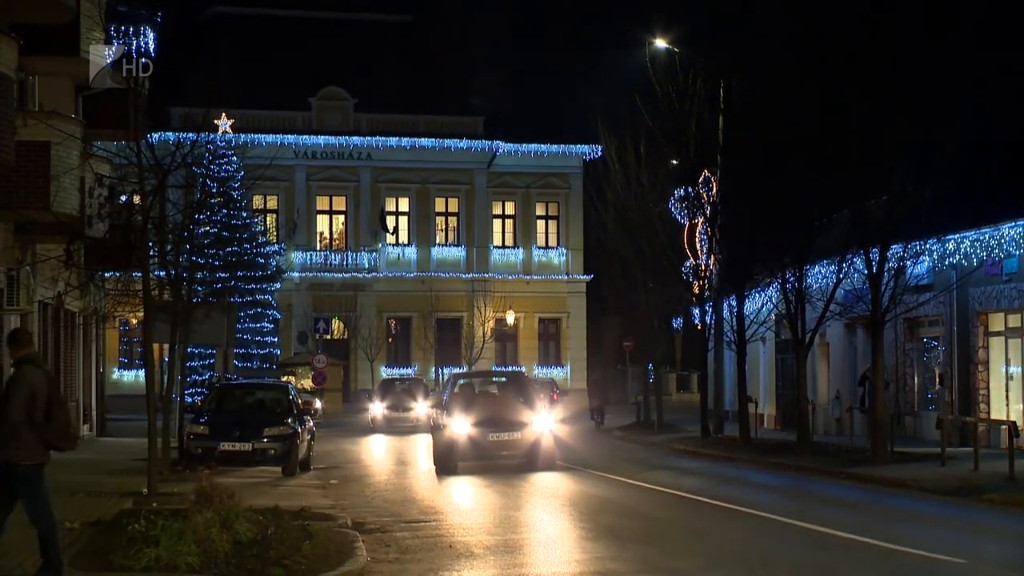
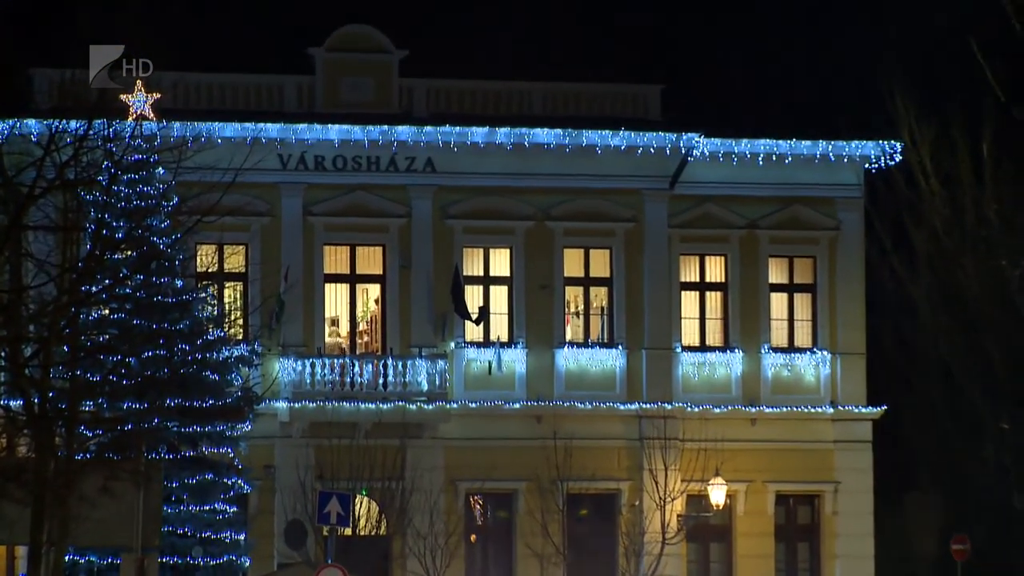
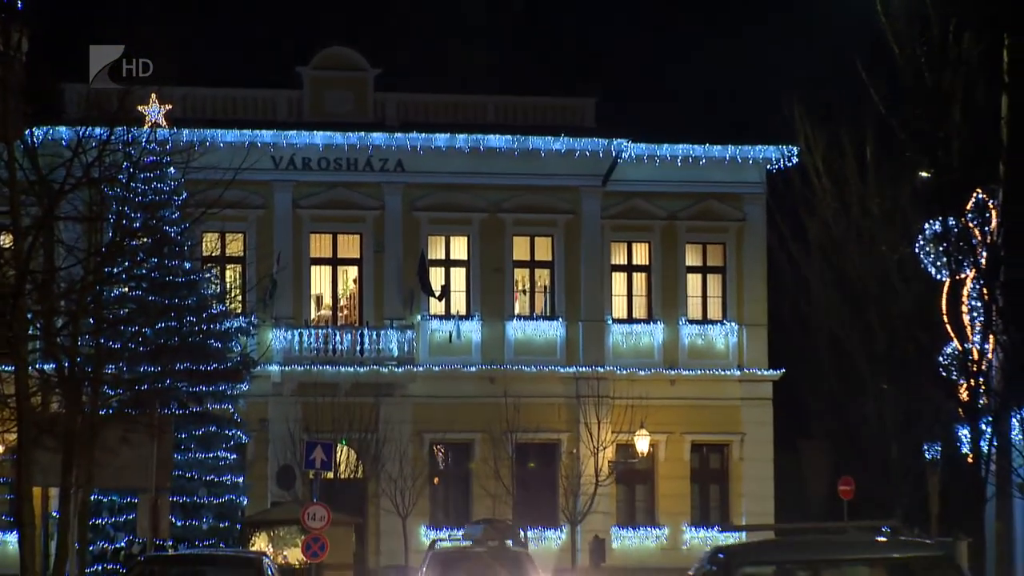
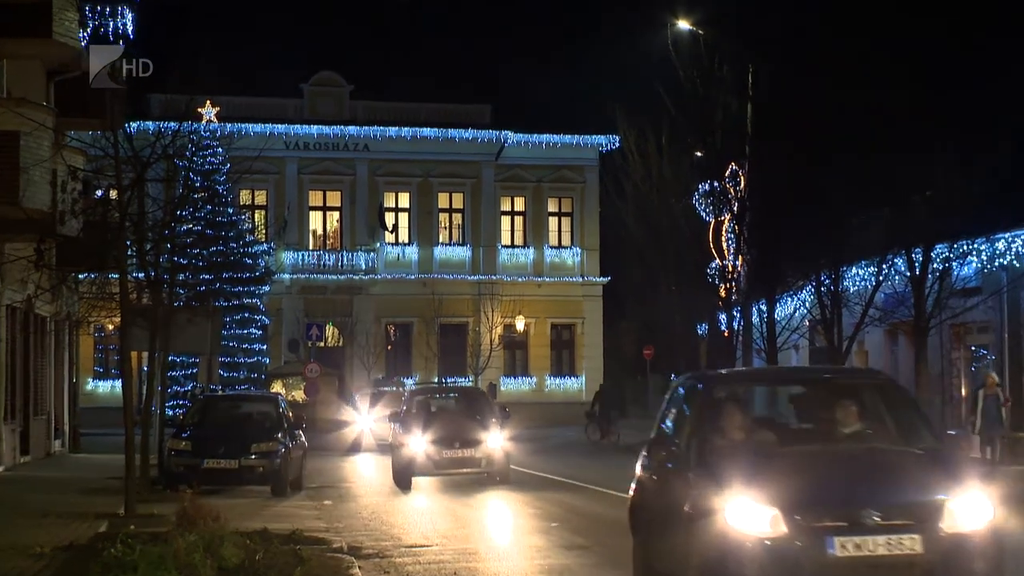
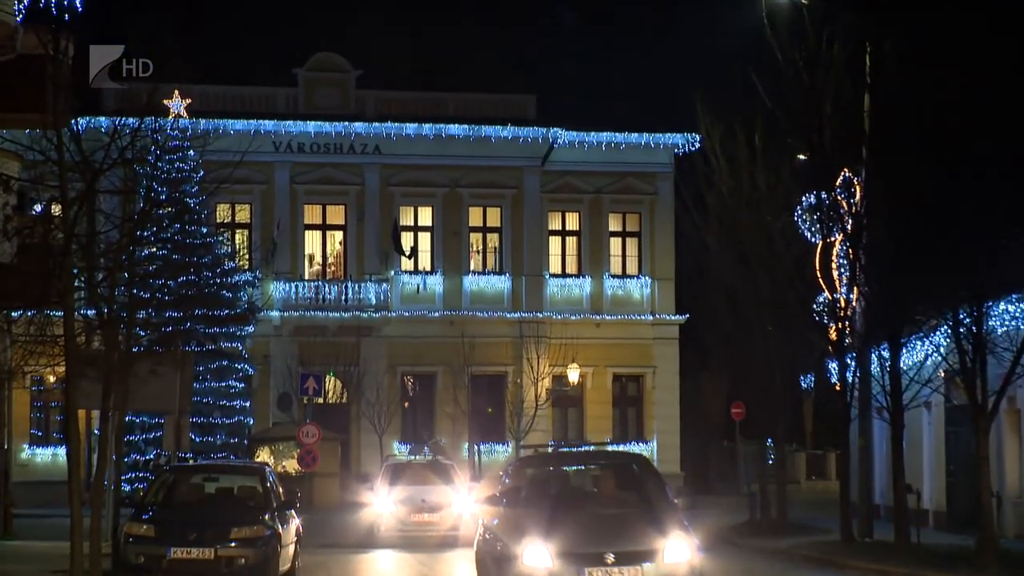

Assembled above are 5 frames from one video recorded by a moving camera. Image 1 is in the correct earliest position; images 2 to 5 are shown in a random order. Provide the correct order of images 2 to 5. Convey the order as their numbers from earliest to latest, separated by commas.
4, 5, 3, 2
